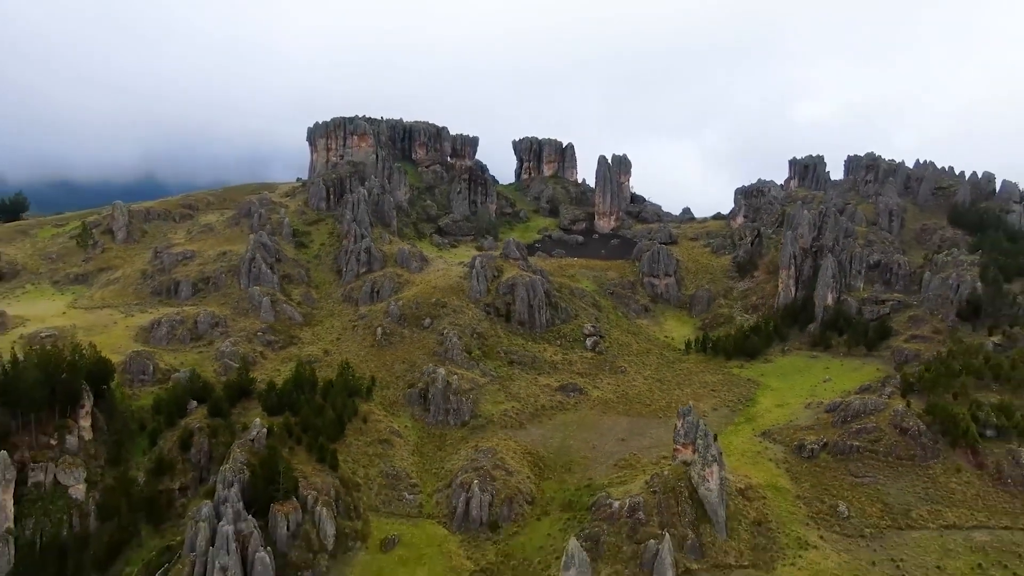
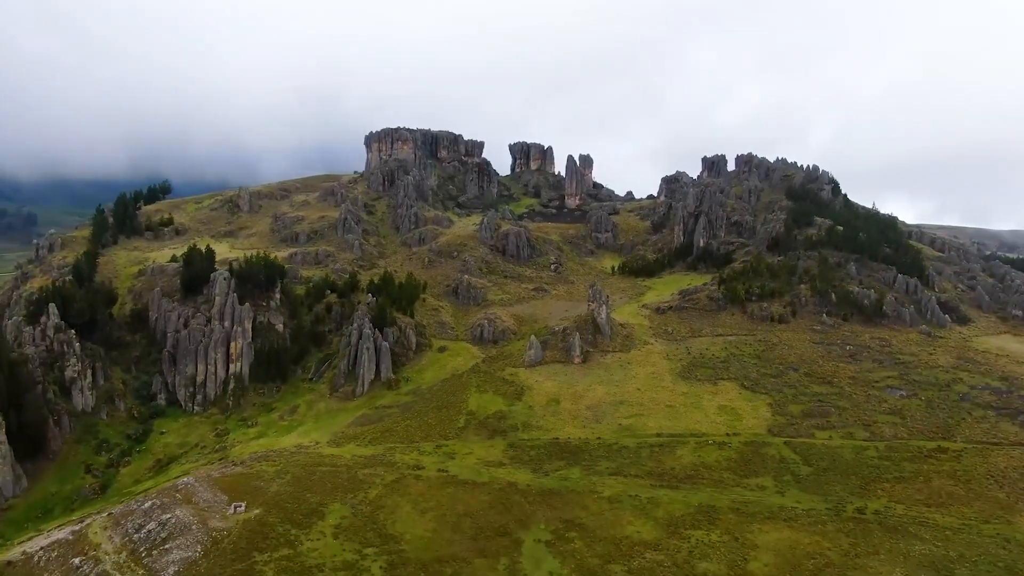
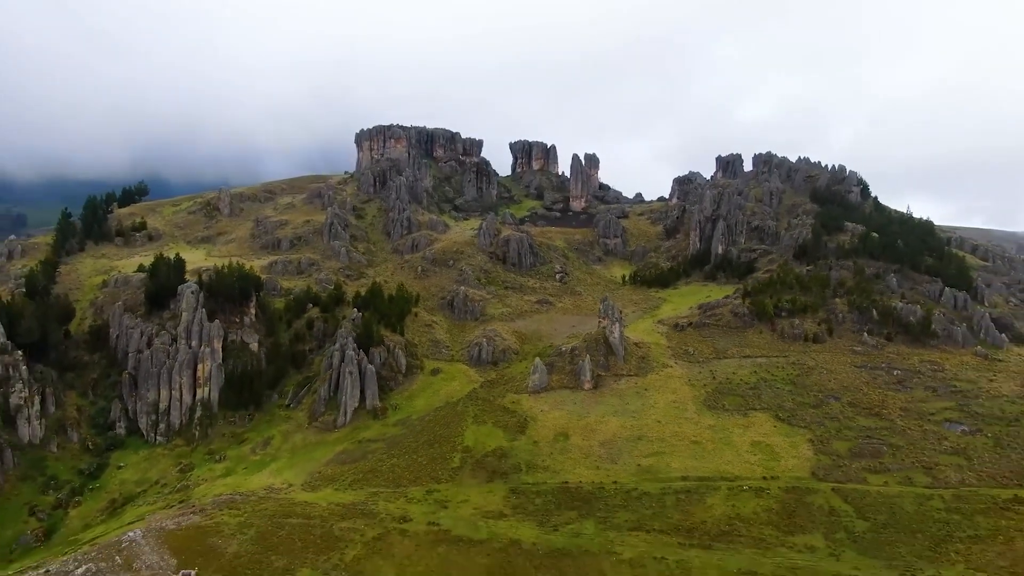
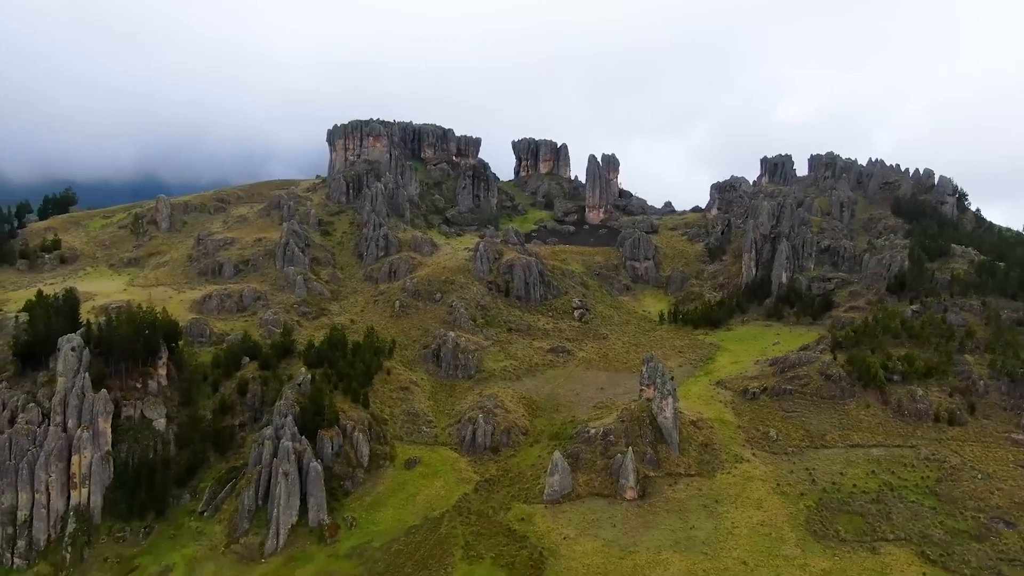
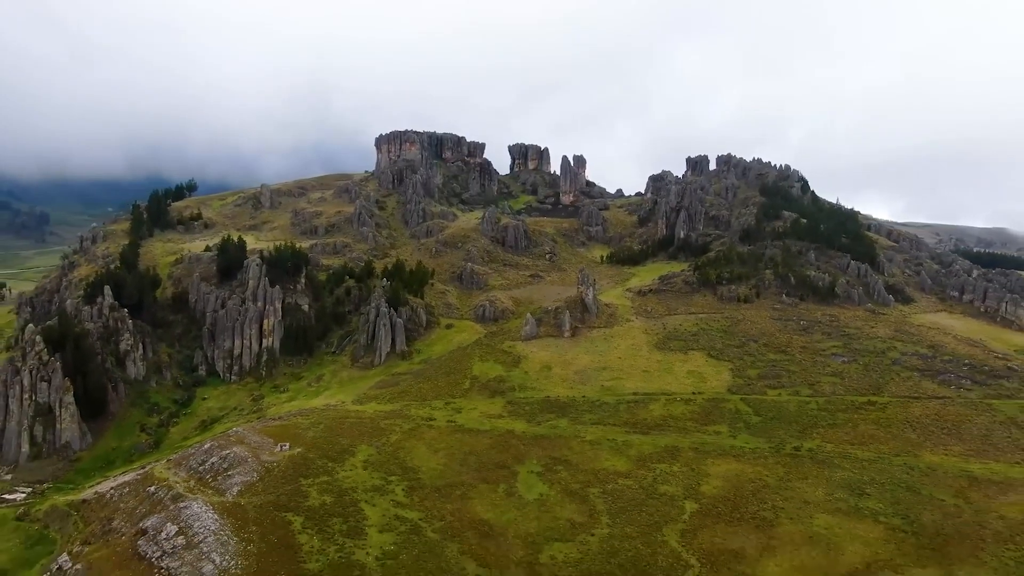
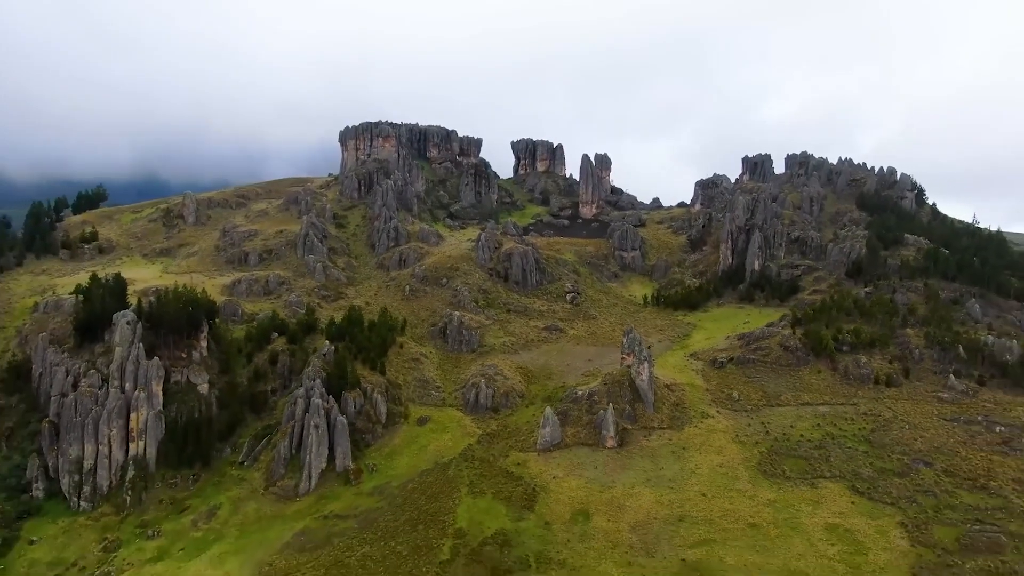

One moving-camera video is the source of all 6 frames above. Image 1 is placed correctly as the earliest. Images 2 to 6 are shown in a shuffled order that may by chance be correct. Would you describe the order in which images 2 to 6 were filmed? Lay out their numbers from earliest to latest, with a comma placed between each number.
4, 6, 3, 2, 5
